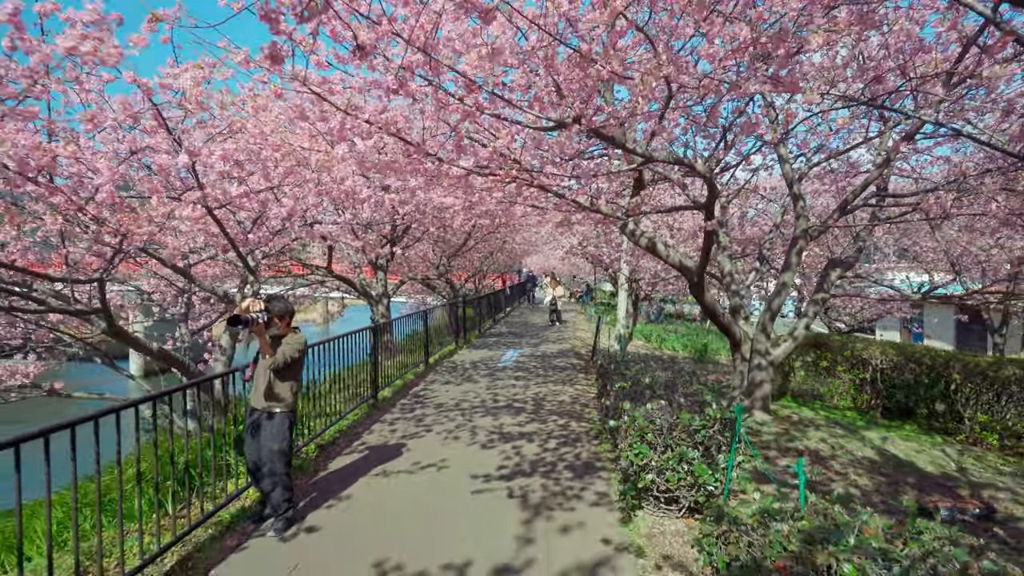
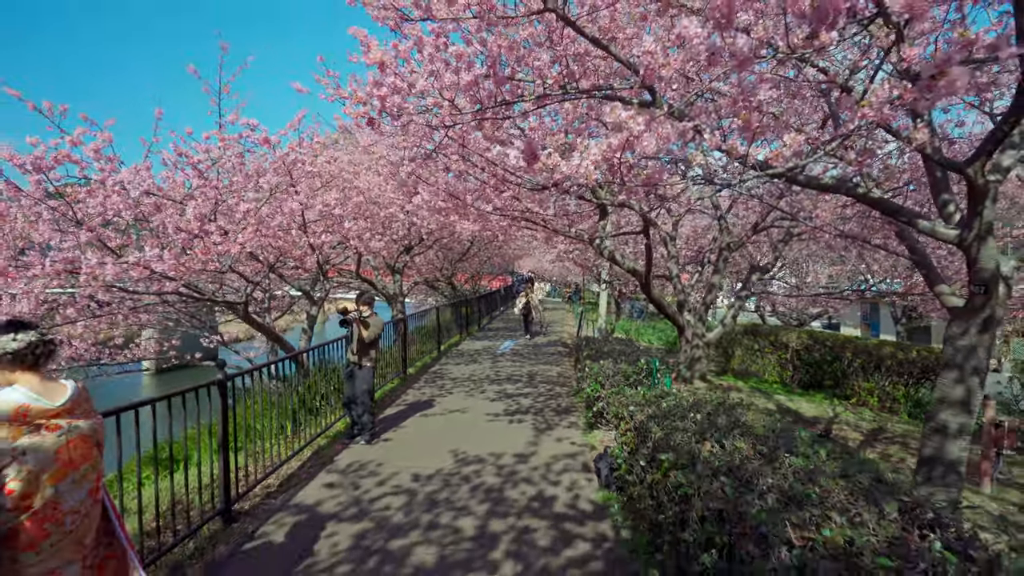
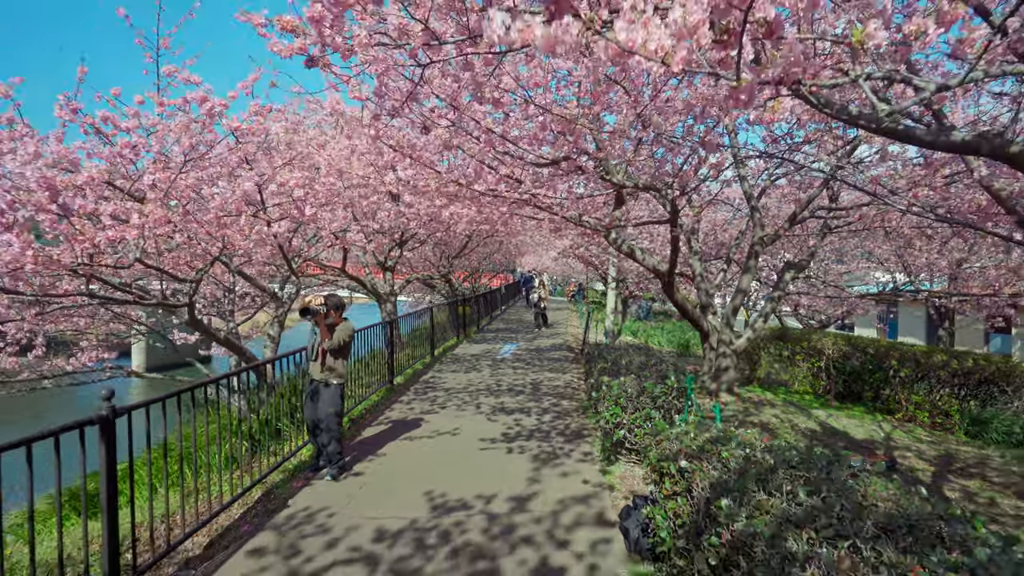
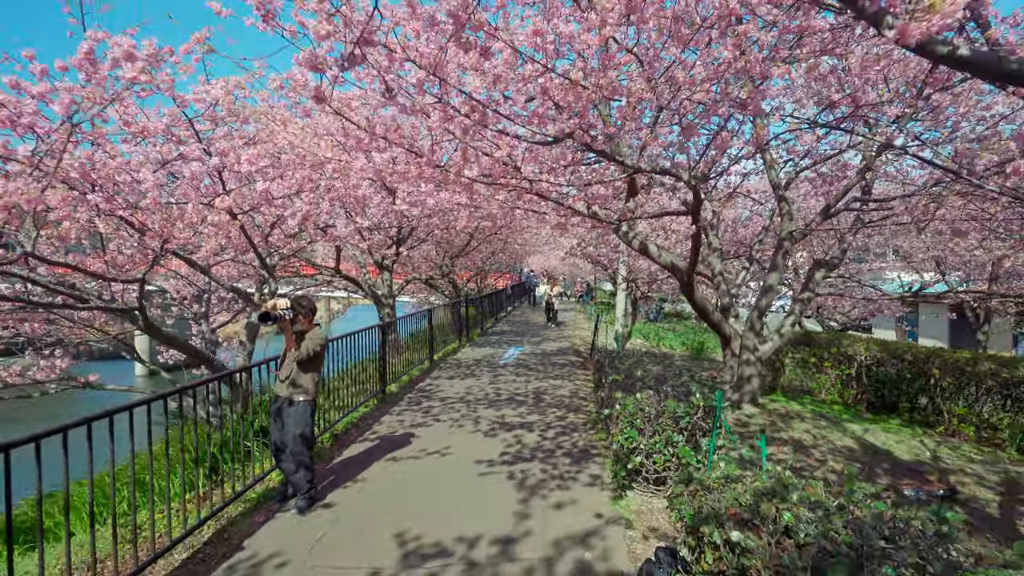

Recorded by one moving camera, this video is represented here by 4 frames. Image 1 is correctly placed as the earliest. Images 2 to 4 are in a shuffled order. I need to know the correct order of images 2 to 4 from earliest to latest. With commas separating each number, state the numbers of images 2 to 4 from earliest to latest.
4, 3, 2
